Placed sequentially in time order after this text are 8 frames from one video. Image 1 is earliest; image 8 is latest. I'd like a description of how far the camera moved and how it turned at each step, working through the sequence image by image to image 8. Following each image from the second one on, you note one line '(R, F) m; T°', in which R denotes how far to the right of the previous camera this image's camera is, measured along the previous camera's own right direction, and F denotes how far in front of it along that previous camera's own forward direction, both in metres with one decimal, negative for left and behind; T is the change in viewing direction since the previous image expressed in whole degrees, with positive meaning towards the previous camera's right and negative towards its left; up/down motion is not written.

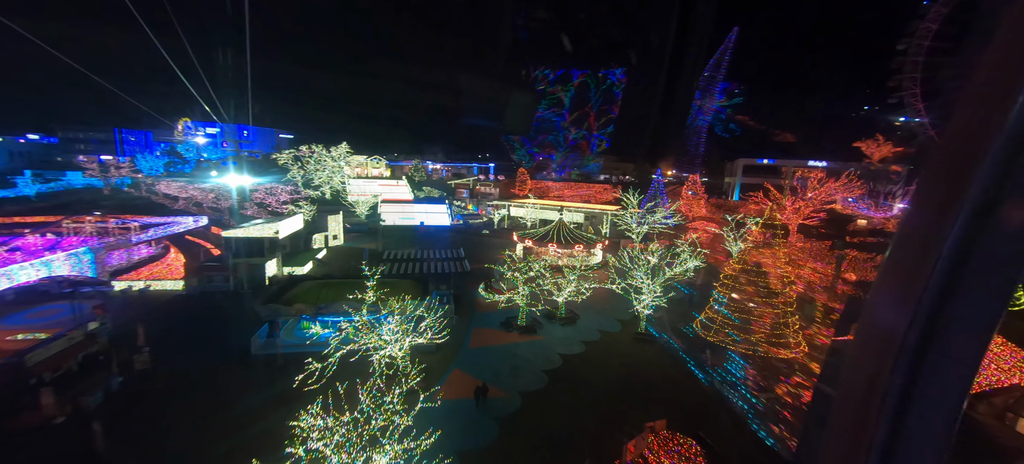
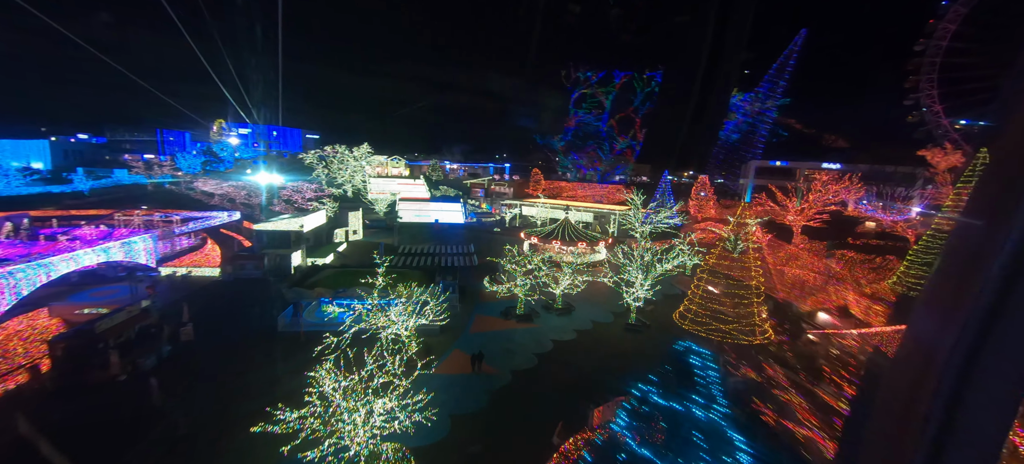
(+0.6, -0.8) m; -3°
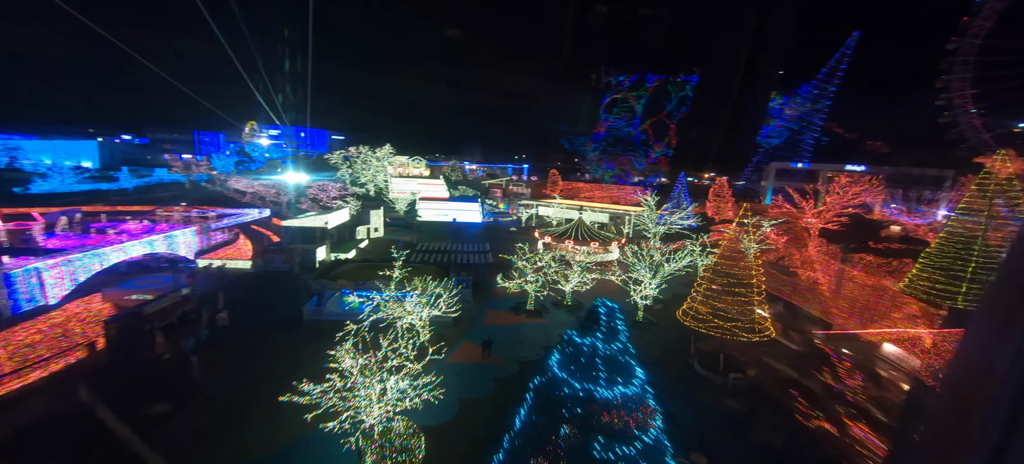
(+0.2, -0.4) m; -3°
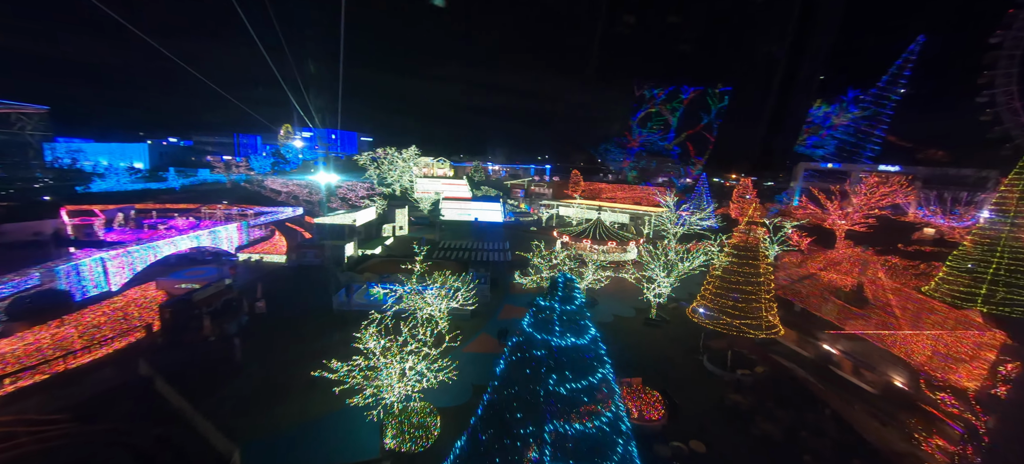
(+0.2, -0.4) m; -4°
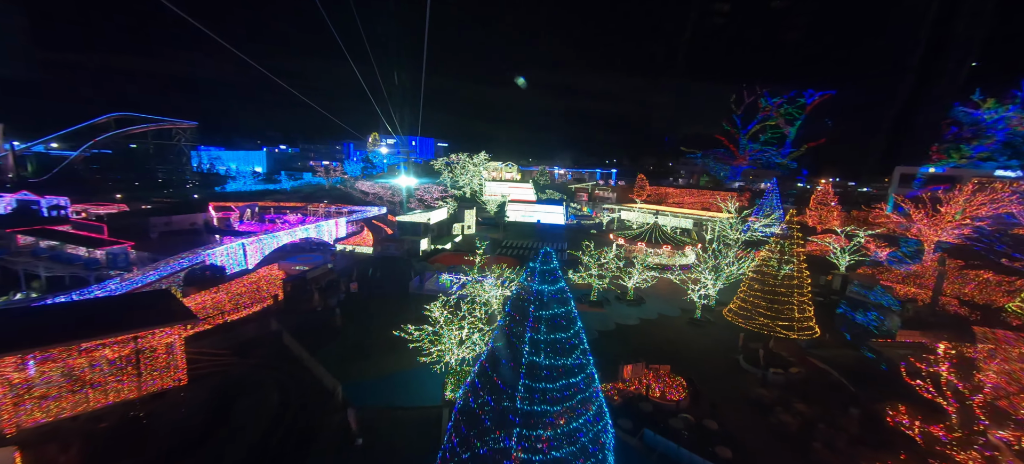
(+0.5, -1.2) m; -11°
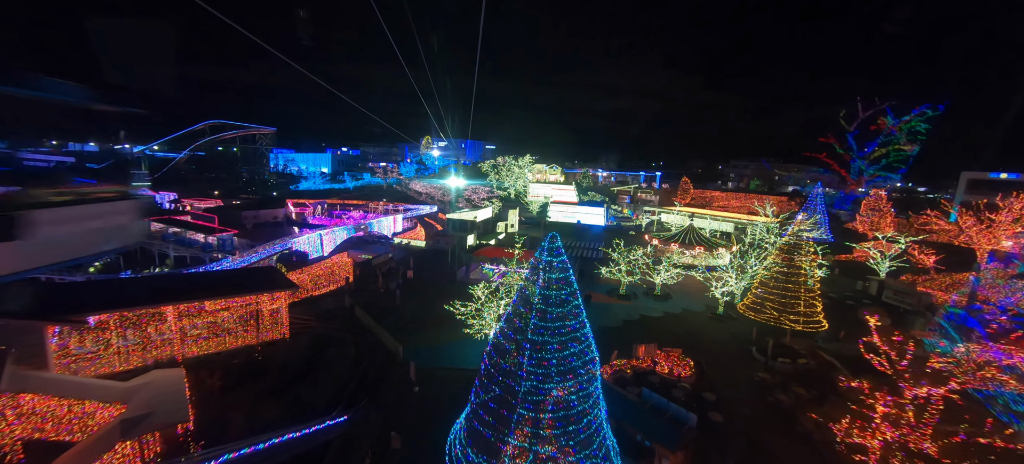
(+0.4, -1.4) m; -8°
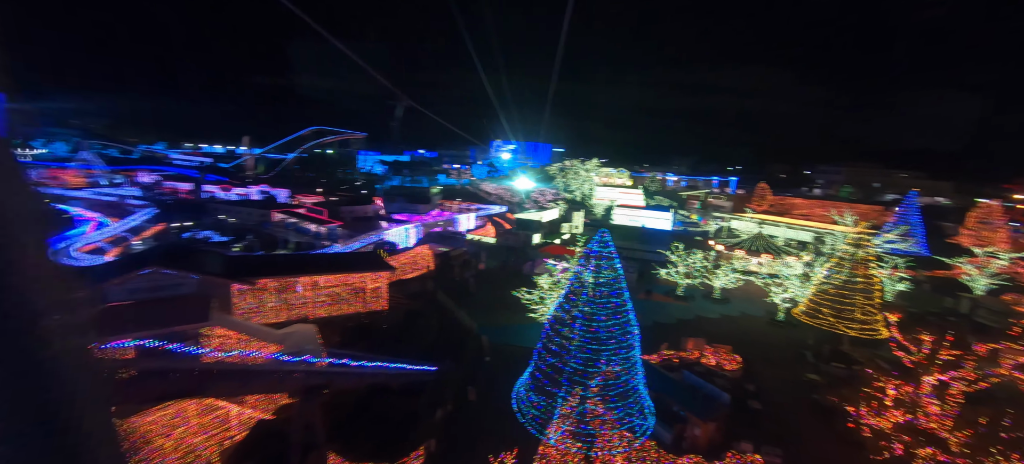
(+0.1, -1.5) m; -11°
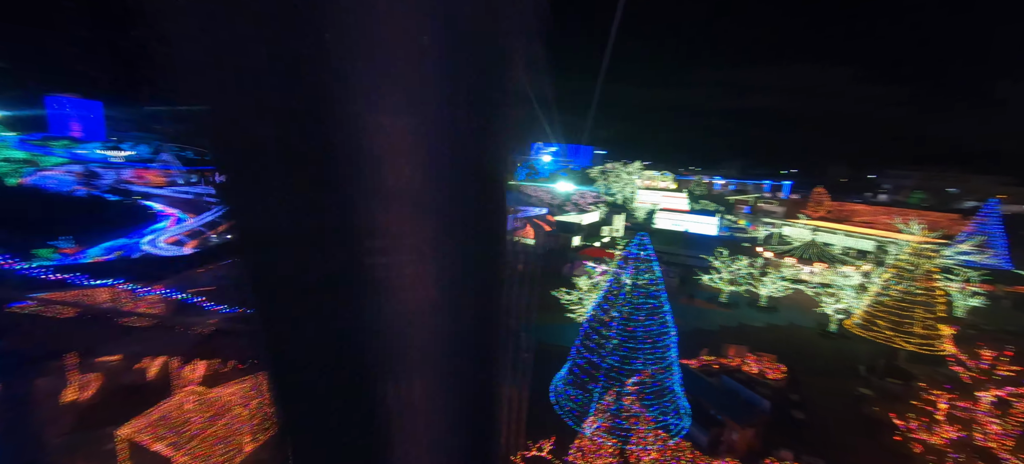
(-0.1, -0.5) m; -6°
